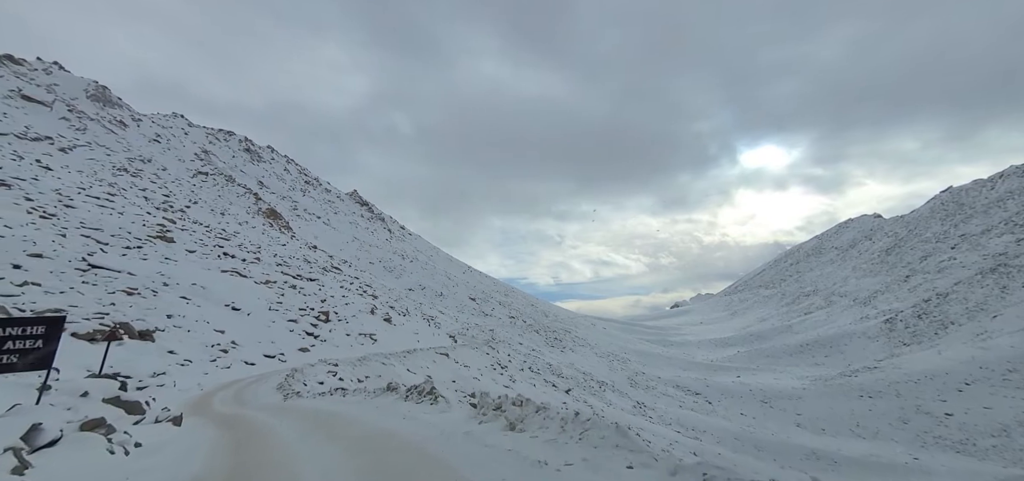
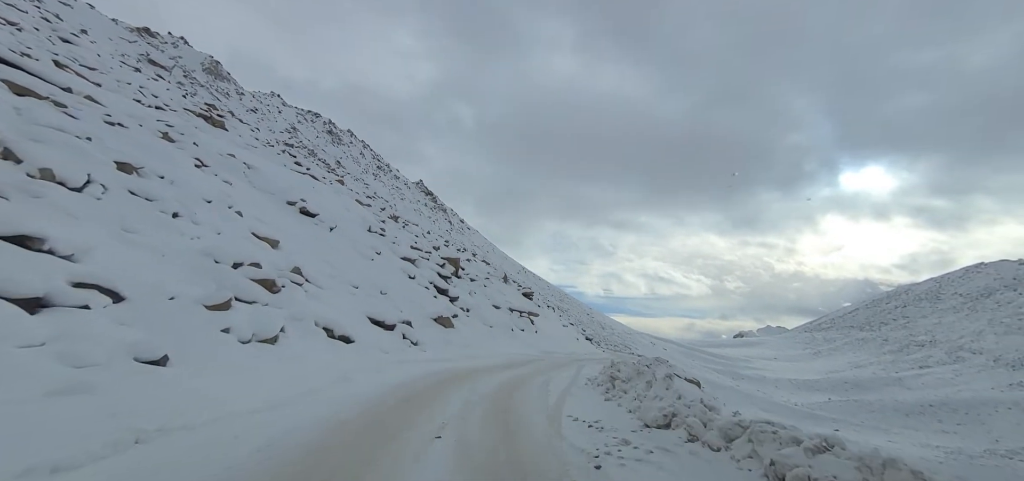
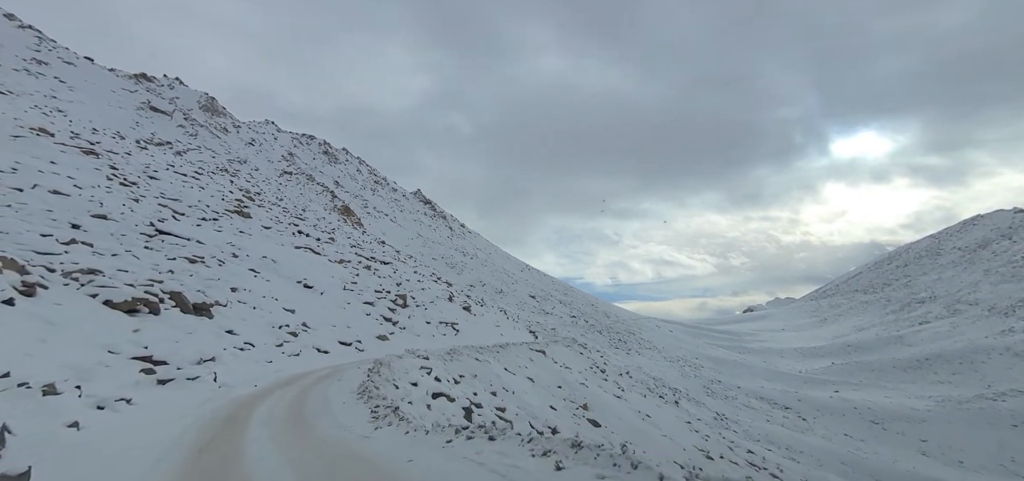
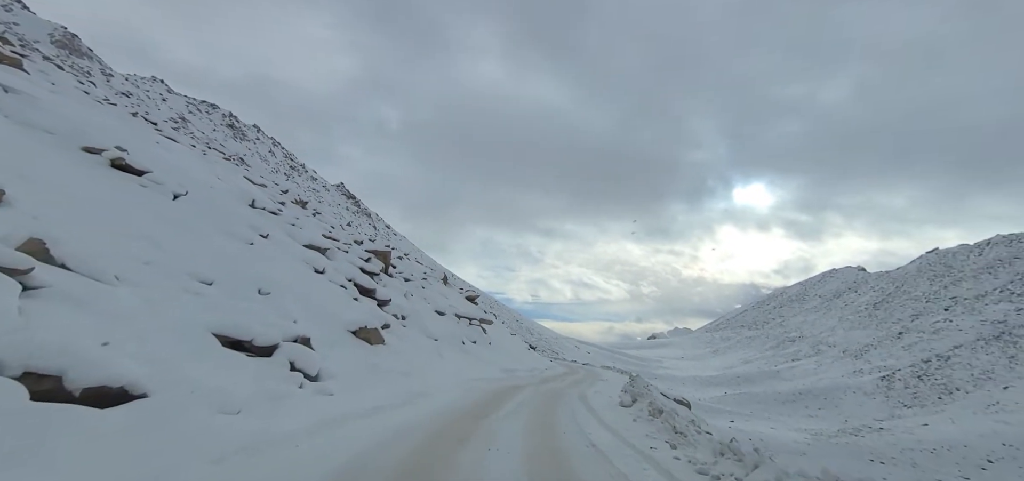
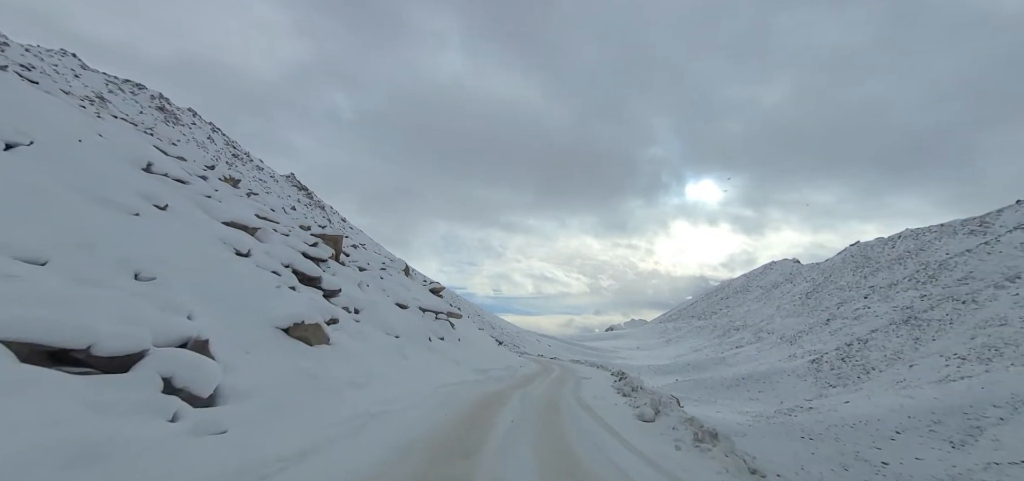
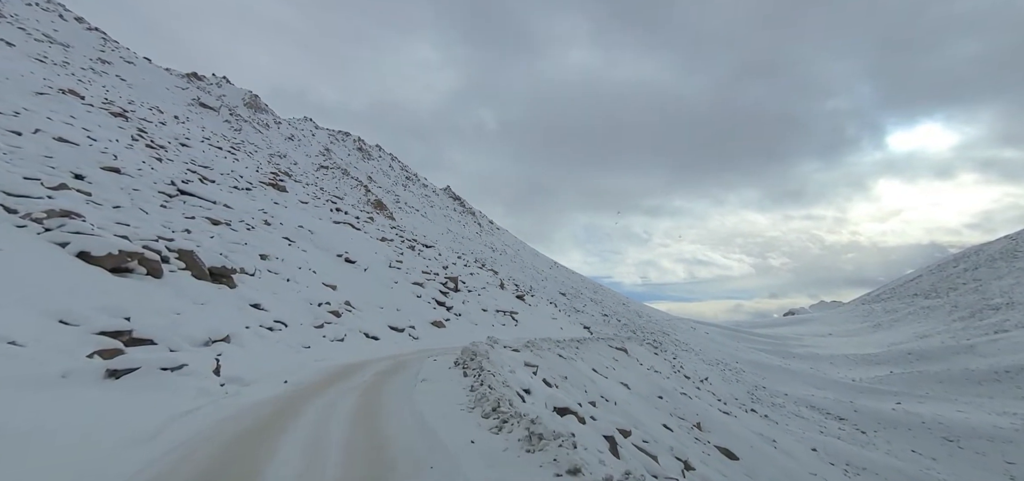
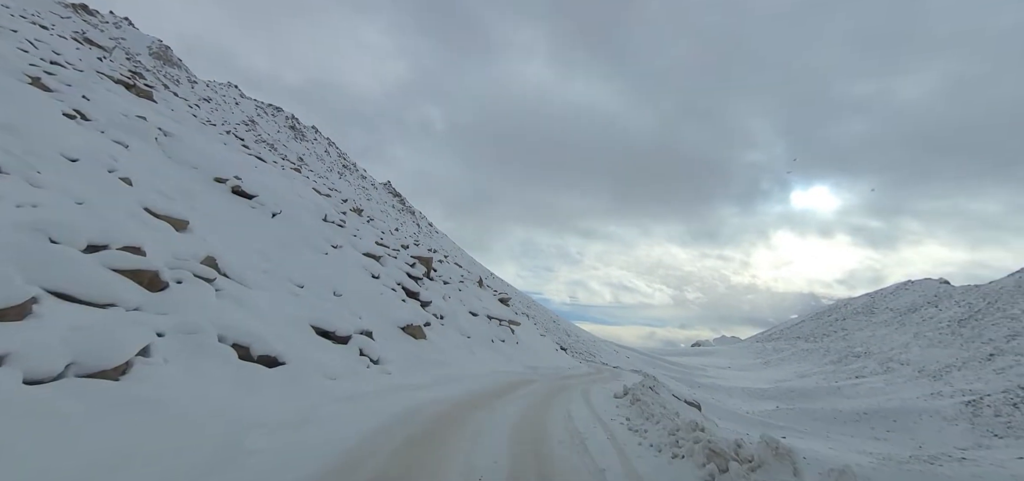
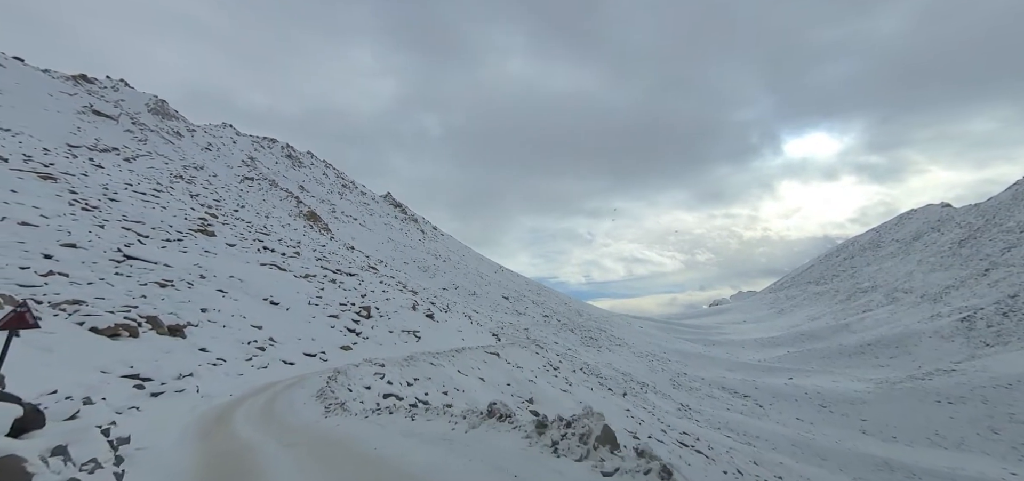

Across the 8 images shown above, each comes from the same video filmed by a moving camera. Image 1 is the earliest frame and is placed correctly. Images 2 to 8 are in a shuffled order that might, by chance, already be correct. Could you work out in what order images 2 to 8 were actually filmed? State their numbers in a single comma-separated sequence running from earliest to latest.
8, 3, 6, 2, 7, 4, 5
